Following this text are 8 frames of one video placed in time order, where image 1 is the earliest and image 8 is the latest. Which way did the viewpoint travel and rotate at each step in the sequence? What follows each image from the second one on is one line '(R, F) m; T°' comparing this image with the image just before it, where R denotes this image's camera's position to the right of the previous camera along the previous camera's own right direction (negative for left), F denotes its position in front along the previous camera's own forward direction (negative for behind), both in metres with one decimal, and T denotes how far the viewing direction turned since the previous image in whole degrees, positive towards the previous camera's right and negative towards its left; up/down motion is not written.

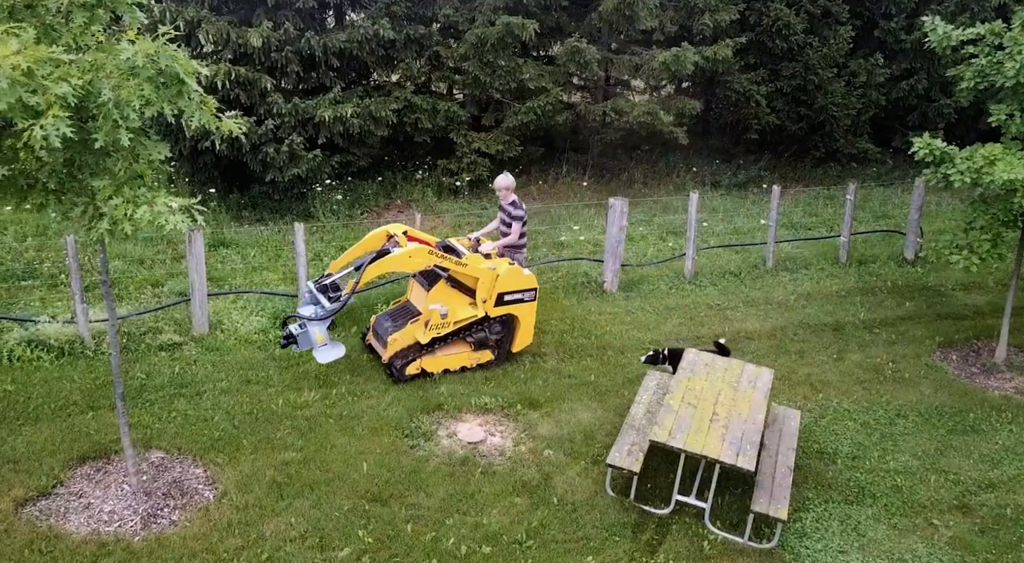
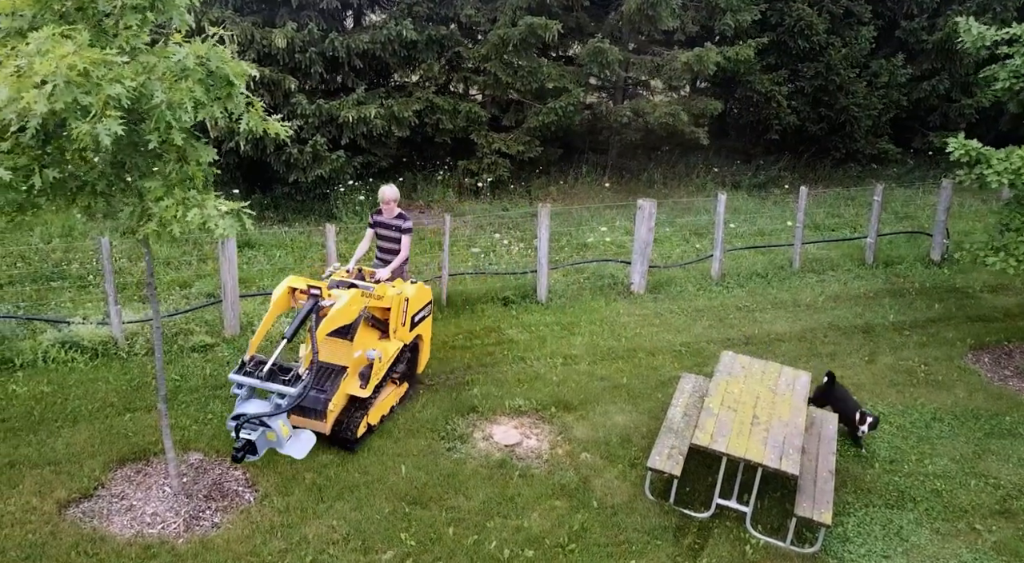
(-0.3, 0.0) m; 0°
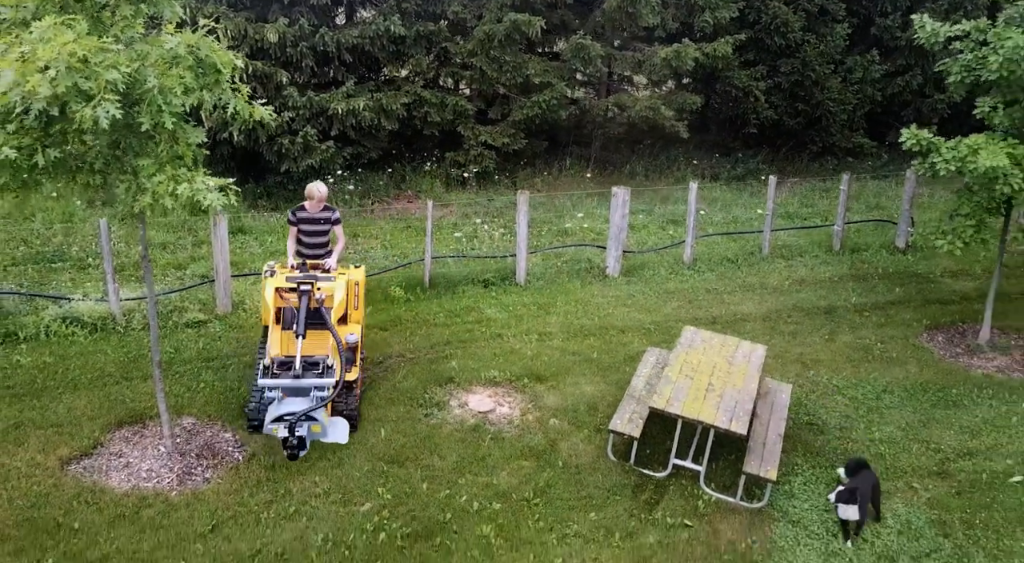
(+0.2, -0.4) m; 0°
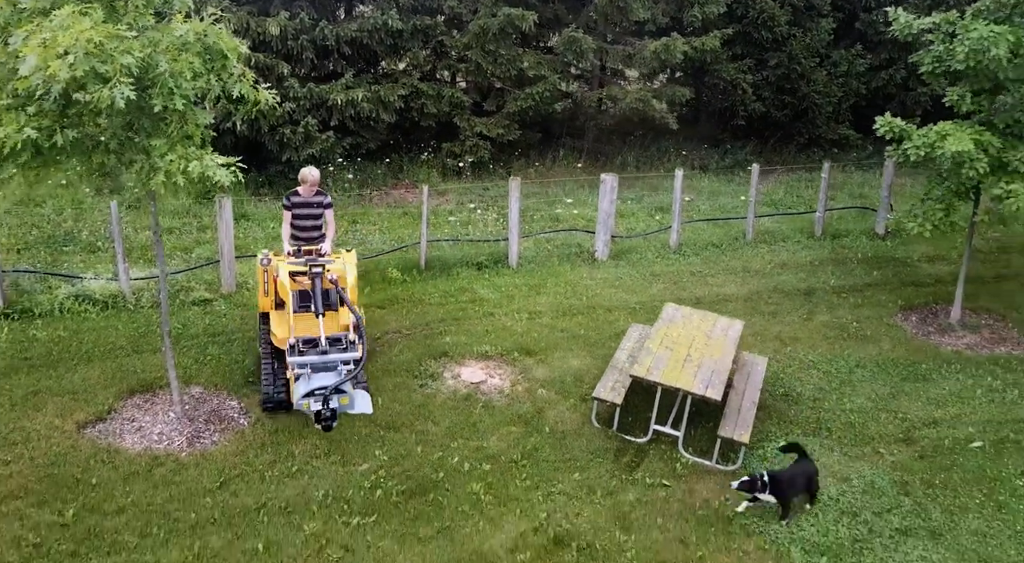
(+0.1, -0.4) m; 0°
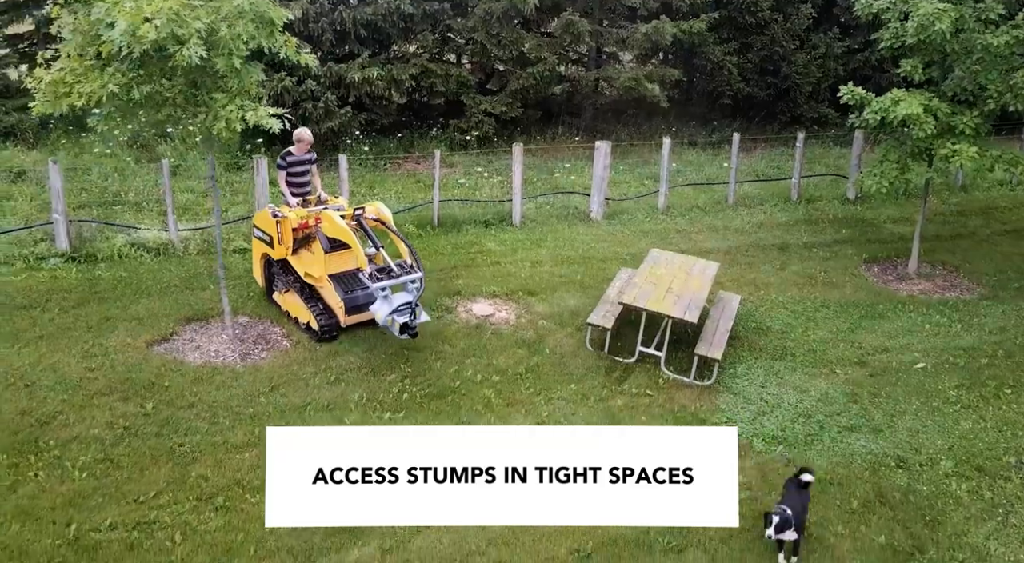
(-0.1, -1.1) m; 0°
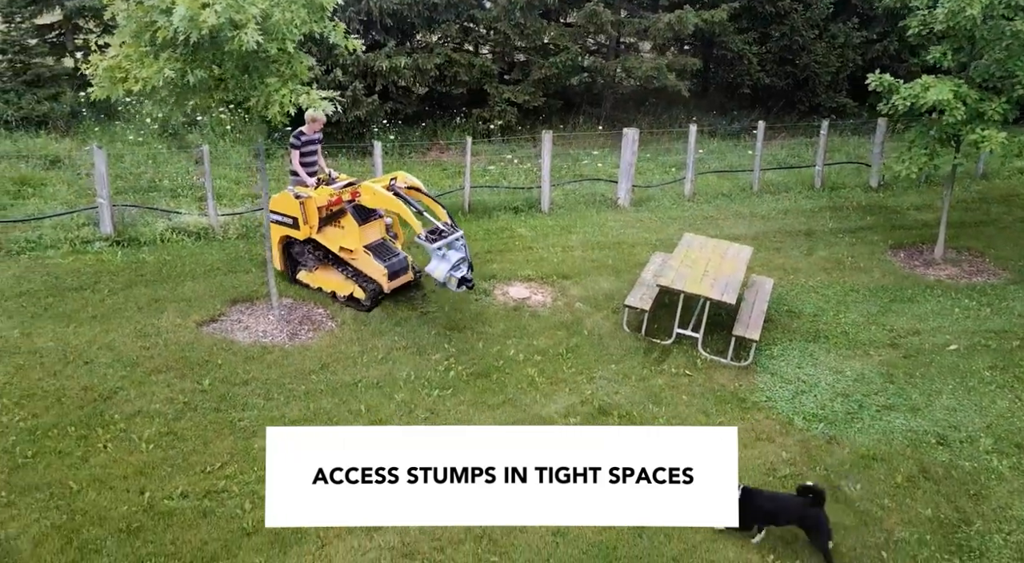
(-0.4, -0.2) m; 0°
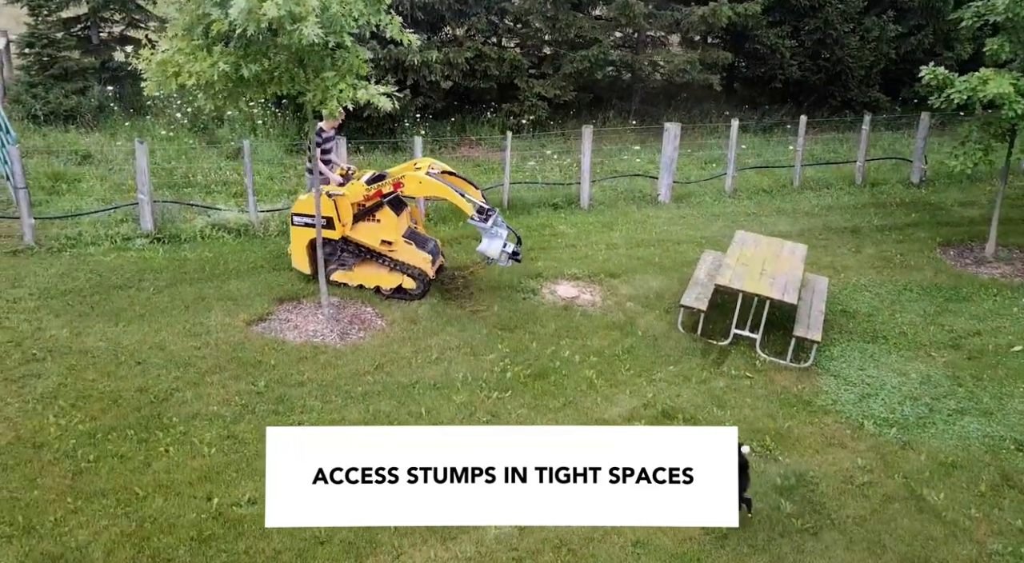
(-0.5, +0.2) m; 0°
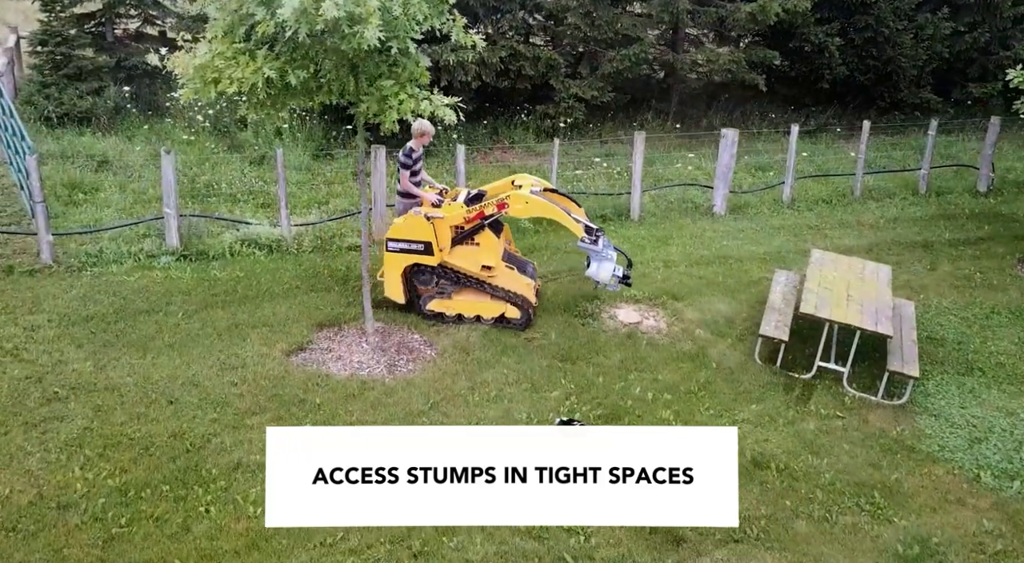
(-0.5, +0.7) m; 0°
